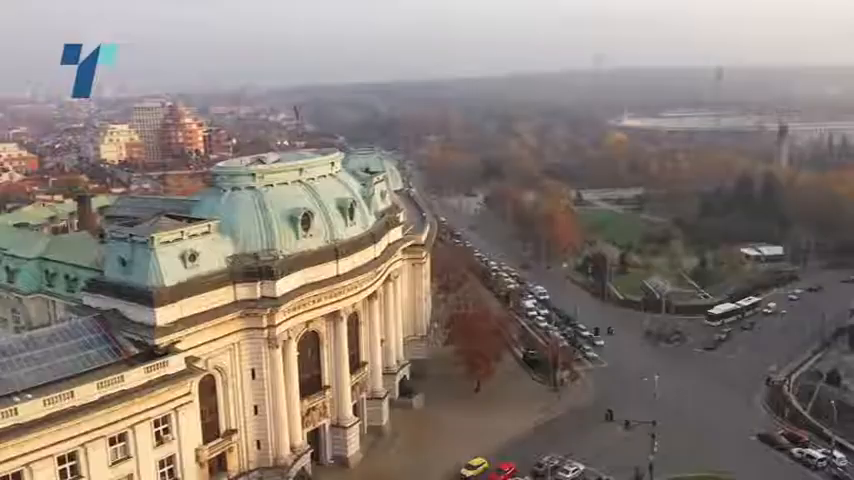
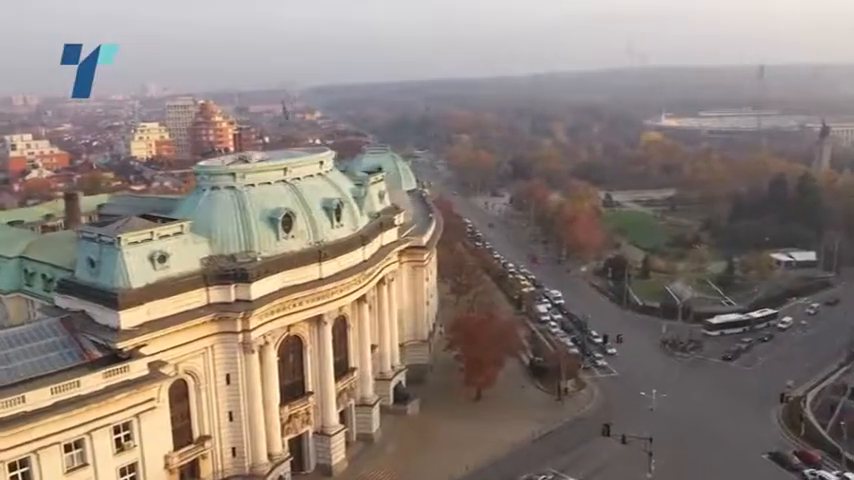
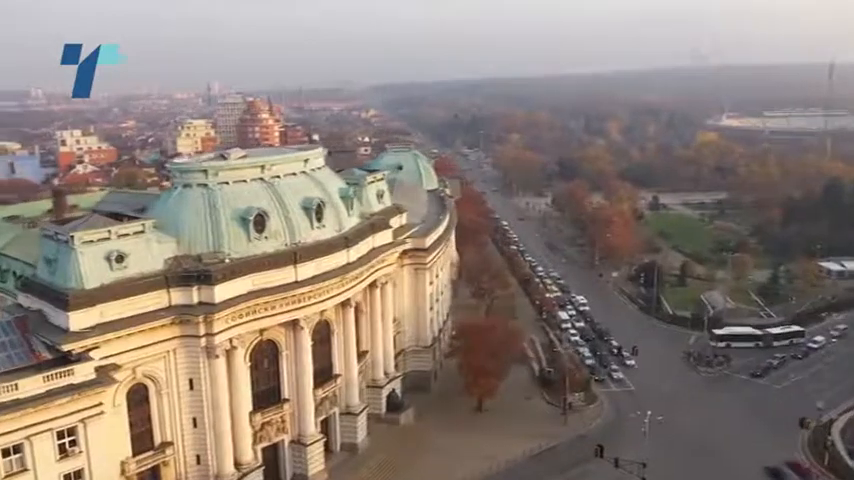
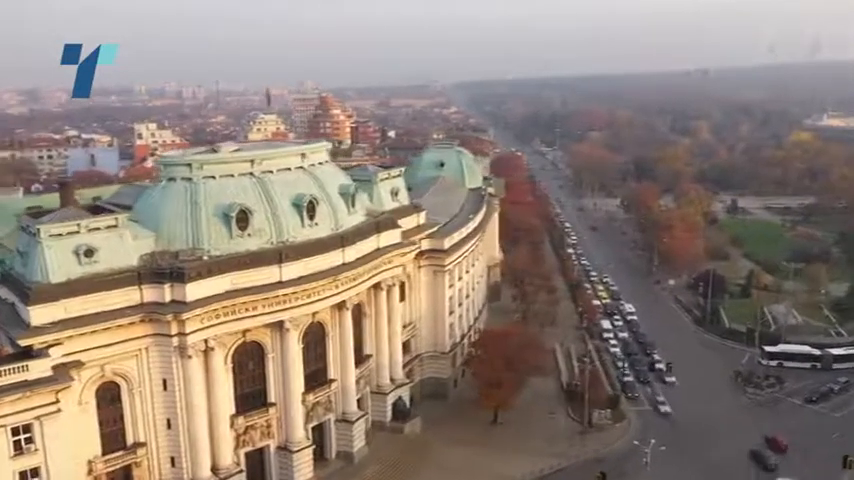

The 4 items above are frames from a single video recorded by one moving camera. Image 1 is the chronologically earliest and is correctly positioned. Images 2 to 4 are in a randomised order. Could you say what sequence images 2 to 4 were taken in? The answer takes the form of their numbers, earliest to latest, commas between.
2, 3, 4
